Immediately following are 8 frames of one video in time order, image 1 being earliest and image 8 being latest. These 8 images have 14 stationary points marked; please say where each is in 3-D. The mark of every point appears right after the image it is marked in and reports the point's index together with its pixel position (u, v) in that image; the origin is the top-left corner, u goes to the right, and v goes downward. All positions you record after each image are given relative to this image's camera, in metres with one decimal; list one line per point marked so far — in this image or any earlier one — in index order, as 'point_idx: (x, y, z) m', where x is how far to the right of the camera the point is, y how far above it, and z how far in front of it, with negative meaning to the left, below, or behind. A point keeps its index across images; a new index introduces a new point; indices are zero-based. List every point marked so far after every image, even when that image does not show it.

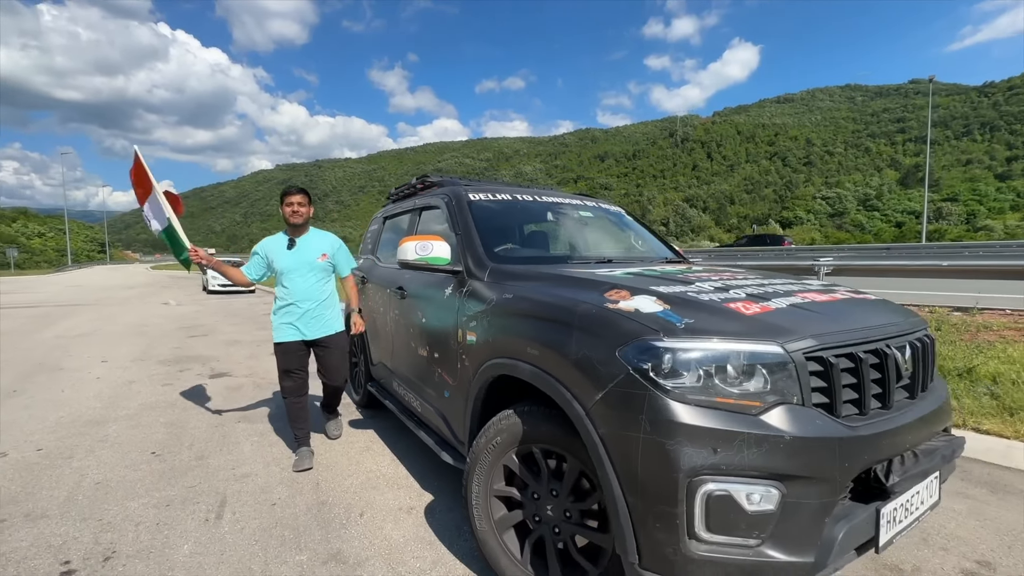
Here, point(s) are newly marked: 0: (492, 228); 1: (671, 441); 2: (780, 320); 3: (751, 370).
0: (-0.2, +0.4, +3.3) m
1: (+0.6, -0.6, +1.6) m
2: (+1.0, -0.1, +1.8) m
3: (+0.9, -0.3, +1.7) m
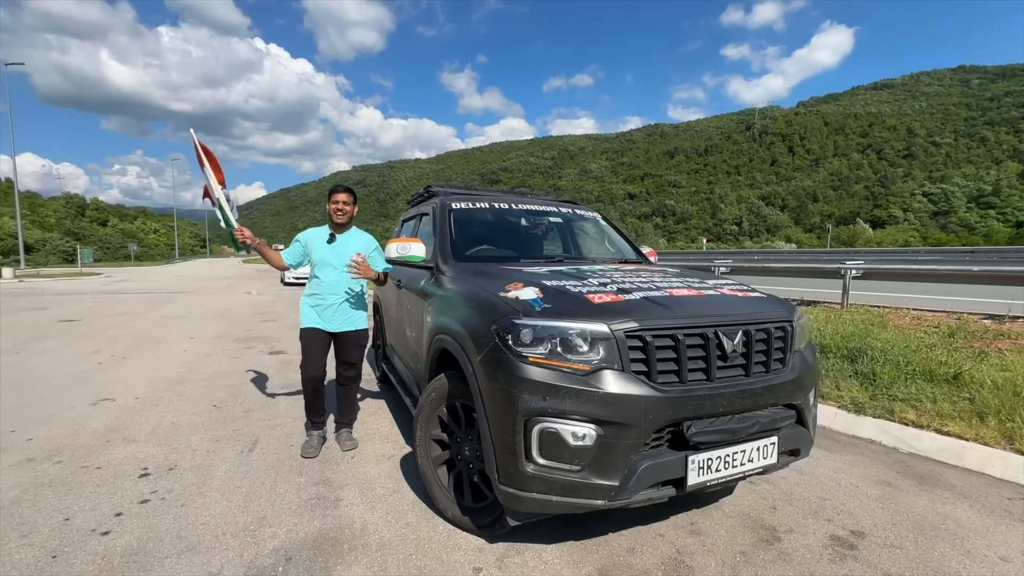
0: (-0.5, +0.5, +4.0) m
1: (0.0, -0.5, +2.2) m
2: (+0.5, -0.1, +2.4) m
3: (+0.4, -0.3, +2.2) m
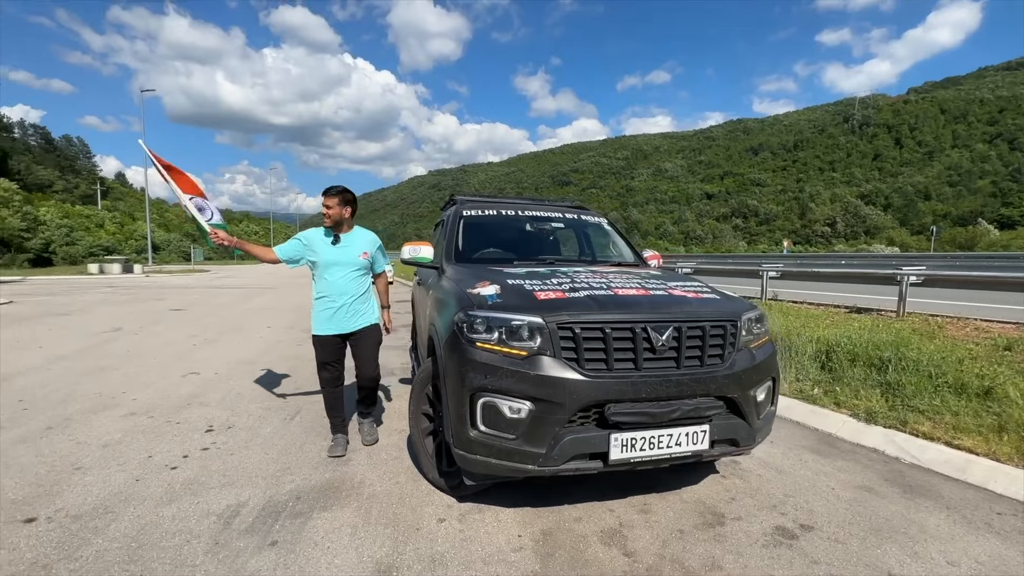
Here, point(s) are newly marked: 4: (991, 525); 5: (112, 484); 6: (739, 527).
0: (-0.4, +0.5, +4.5) m
1: (-0.3, -0.5, +2.6) m
2: (+0.3, -0.1, +2.7) m
3: (+0.1, -0.3, +2.6) m
4: (+3.2, -1.6, +3.0) m
5: (-2.9, -1.4, +3.2) m
6: (+1.5, -1.5, +2.9) m
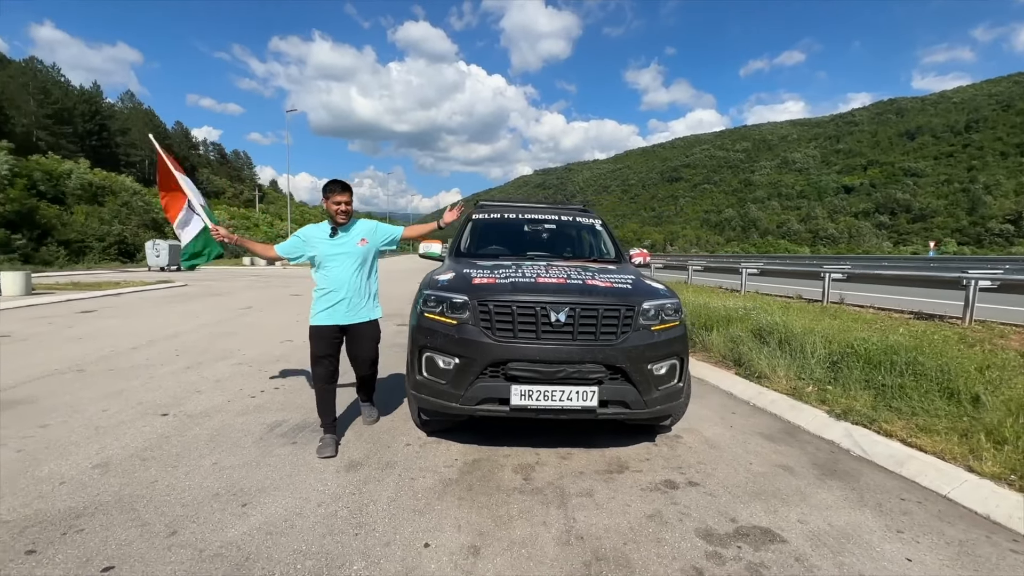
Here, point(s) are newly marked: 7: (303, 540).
0: (-0.5, +0.6, +5.5) m
1: (-0.8, -0.4, +3.7) m
2: (-0.2, 0.0, +3.6) m
3: (-0.4, -0.2, +3.5) m
4: (+2.7, -1.6, +3.2) m
5: (-3.2, -1.2, +4.9) m
6: (+1.0, -1.5, +3.5) m
7: (-1.2, -1.5, +2.6) m
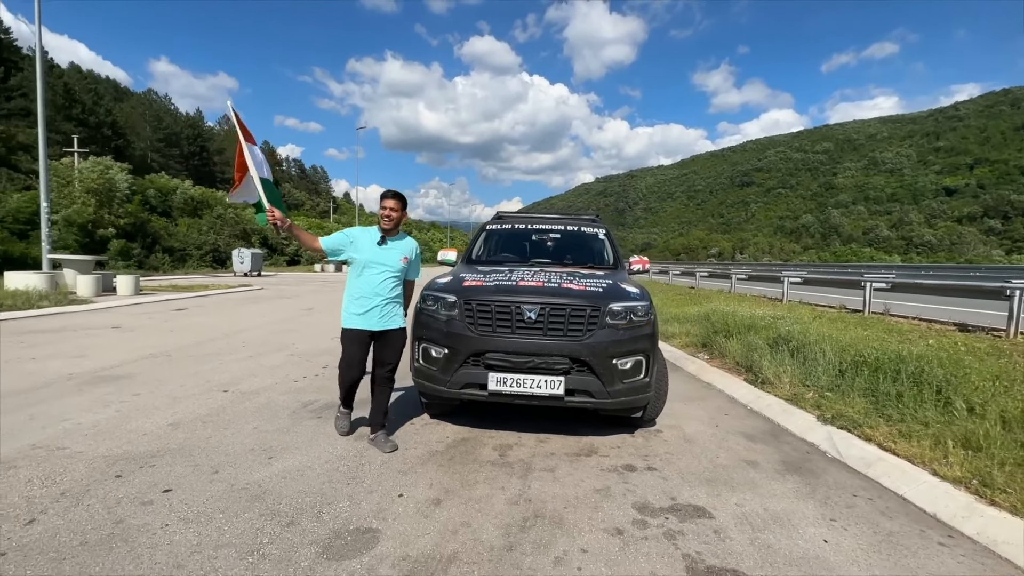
0: (-0.4, +0.6, +6.2) m
1: (-0.9, -0.4, +4.3) m
2: (-0.4, 0.0, +4.2) m
3: (-0.6, -0.2, +4.2) m
4: (+2.4, -1.6, +3.4) m
5: (-3.2, -1.2, +5.8) m
6: (+0.8, -1.5, +3.9) m
7: (-1.5, -1.4, +3.3) m
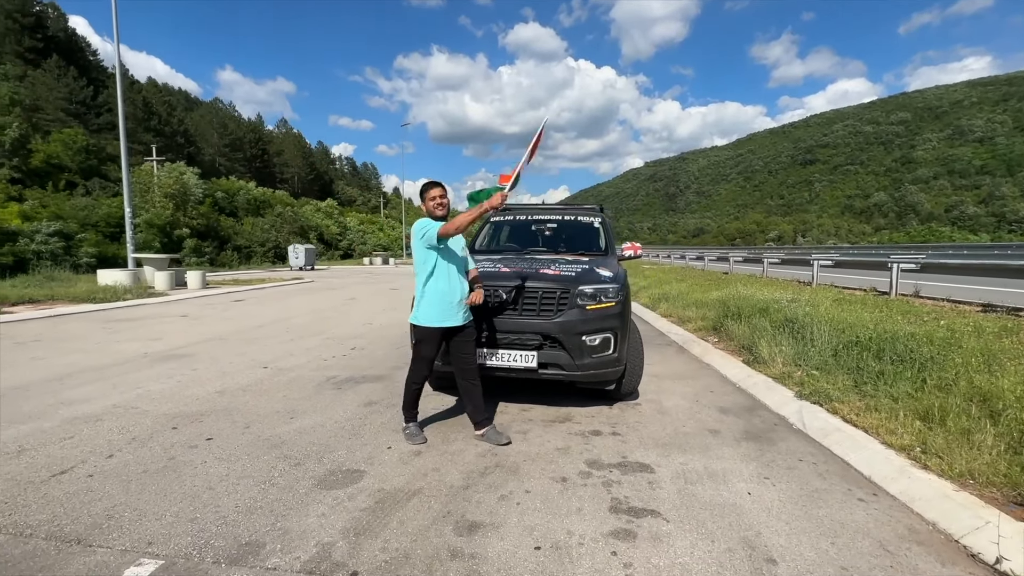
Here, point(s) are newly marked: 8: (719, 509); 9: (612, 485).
0: (-0.3, +0.8, +6.7) m
1: (-1.1, -0.3, +4.9) m
2: (-0.5, +0.1, +4.8) m
3: (-0.8, 0.0, +4.7) m
4: (+2.2, -1.4, +3.7) m
5: (-3.2, -1.1, +6.7) m
6: (+0.6, -1.3, +4.4) m
7: (-1.7, -1.3, +4.0) m
8: (+1.4, -1.5, +3.0) m
9: (+0.7, -1.5, +3.3) m
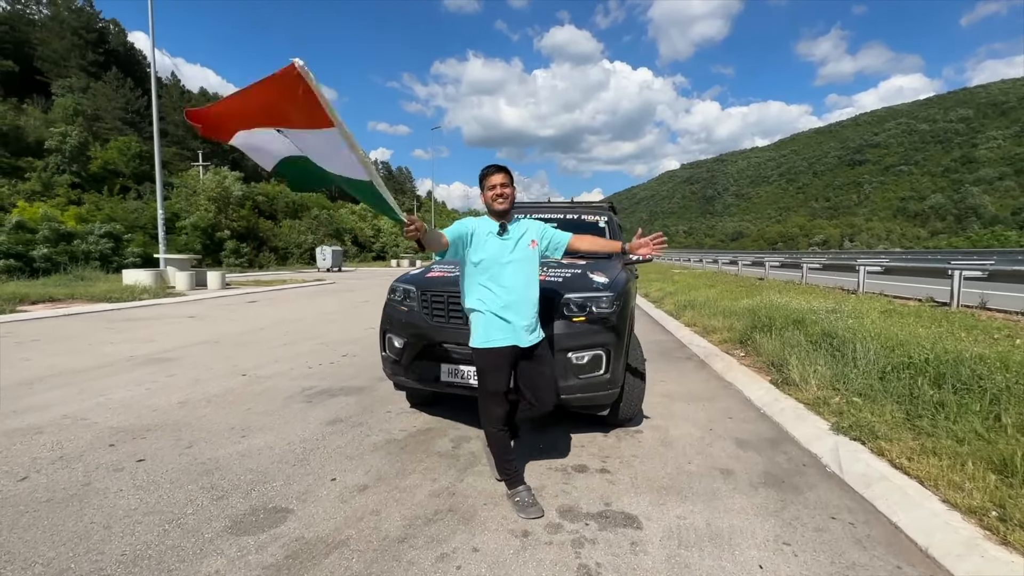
0: (-0.4, +0.7, +6.1) m
1: (-1.2, -0.3, +4.4) m
2: (-0.7, +0.1, +4.2) m
3: (-1.0, -0.1, +4.2) m
4: (+1.9, -1.5, +3.0) m
5: (-3.3, -1.1, +6.3) m
6: (+0.3, -1.4, +3.8) m
7: (-2.0, -1.4, +3.5) m
8: (+1.1, -1.6, +2.3) m
9: (+0.4, -1.5, +2.7) m
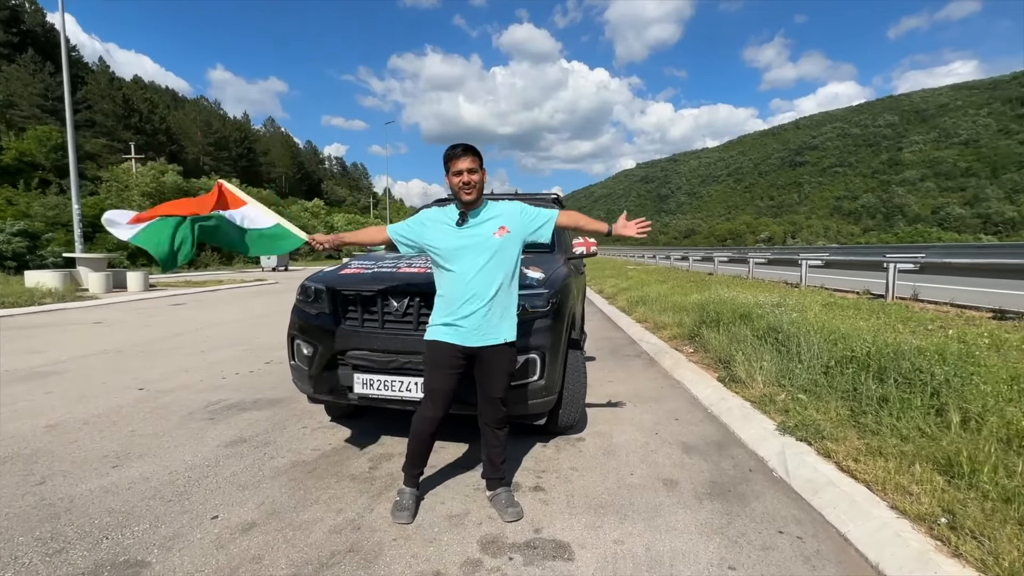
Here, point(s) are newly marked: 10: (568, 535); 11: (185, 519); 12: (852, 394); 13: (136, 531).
0: (-1.2, +0.7, +5.6) m
1: (-1.9, -0.3, +3.8) m
2: (-1.3, +0.1, +3.7) m
3: (-1.6, -0.1, +3.7) m
4: (+1.4, -1.5, +2.7) m
5: (-4.0, -1.1, +5.6) m
6: (-0.2, -1.4, +3.3) m
7: (-2.5, -1.4, +2.9) m
8: (+0.6, -1.5, +2.0) m
9: (0.0, -1.5, +2.3) m
10: (+0.3, -1.5, +2.7) m
11: (-2.0, -1.4, +2.8) m
12: (+3.2, -1.0, +4.2) m
13: (-2.2, -1.4, +2.6) m
